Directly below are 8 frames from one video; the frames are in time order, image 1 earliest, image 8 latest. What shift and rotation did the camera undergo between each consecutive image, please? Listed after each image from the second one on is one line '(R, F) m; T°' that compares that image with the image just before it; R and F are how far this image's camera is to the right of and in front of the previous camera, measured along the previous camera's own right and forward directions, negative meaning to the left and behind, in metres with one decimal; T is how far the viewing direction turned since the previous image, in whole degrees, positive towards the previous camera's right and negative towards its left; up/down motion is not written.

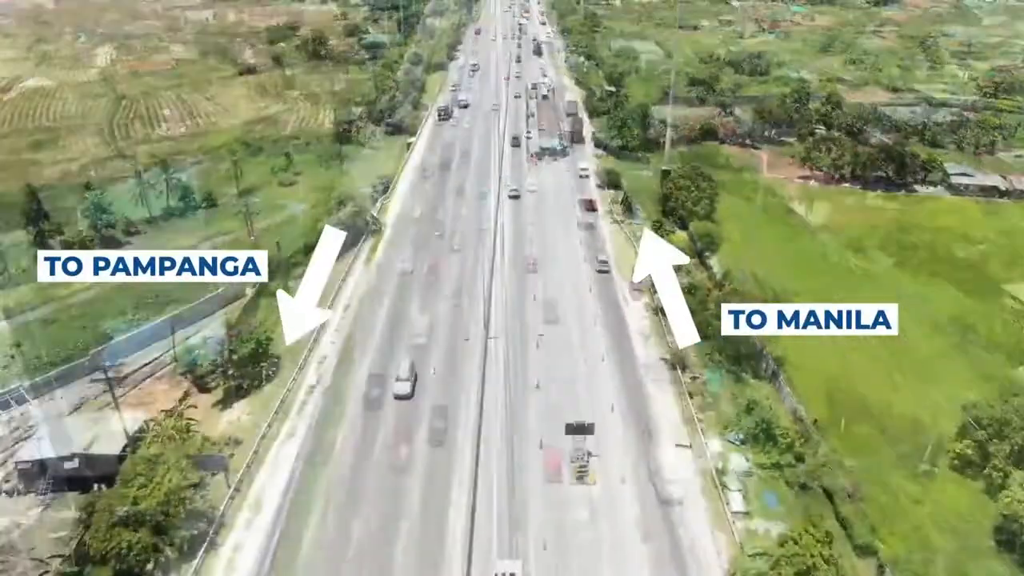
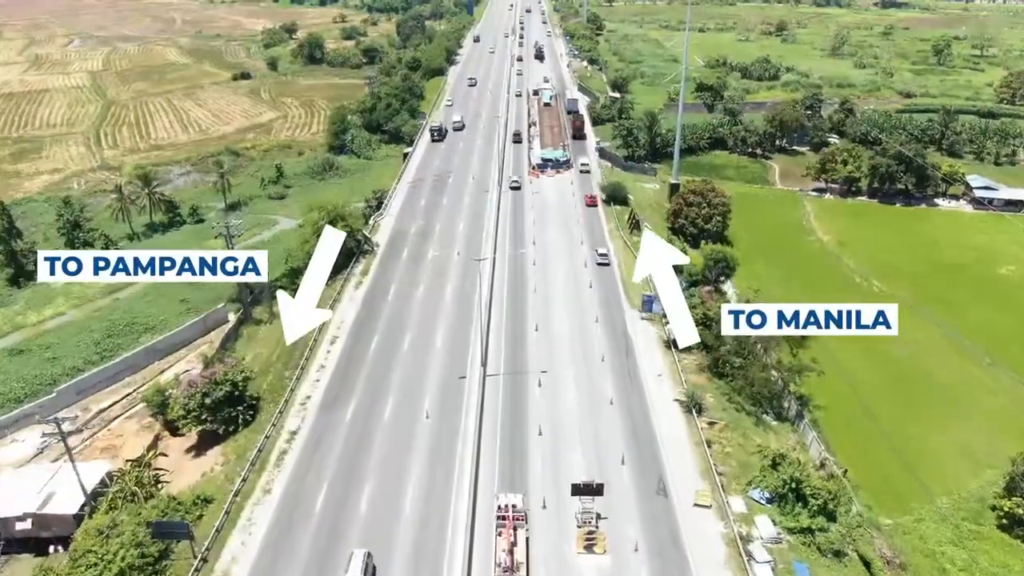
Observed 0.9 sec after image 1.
(0.0, +5.1) m; 0°
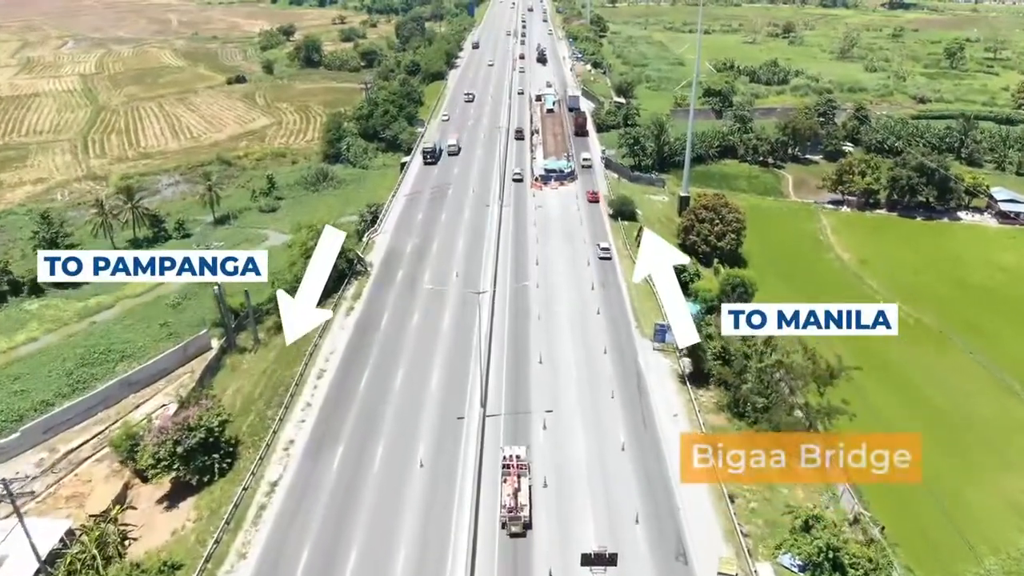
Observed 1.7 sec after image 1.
(-0.1, +4.8) m; 0°
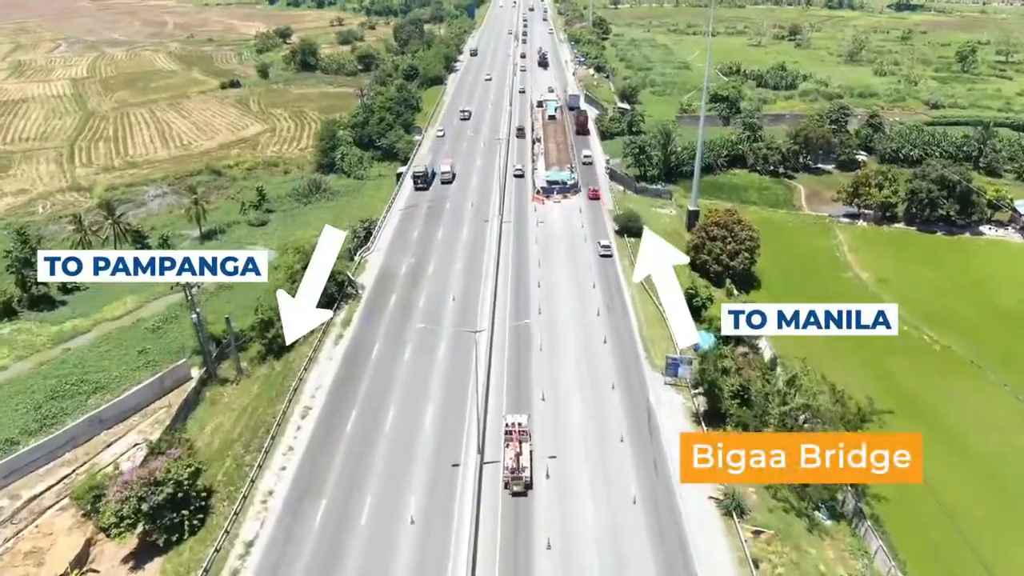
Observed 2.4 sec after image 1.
(0.0, +4.6) m; 0°
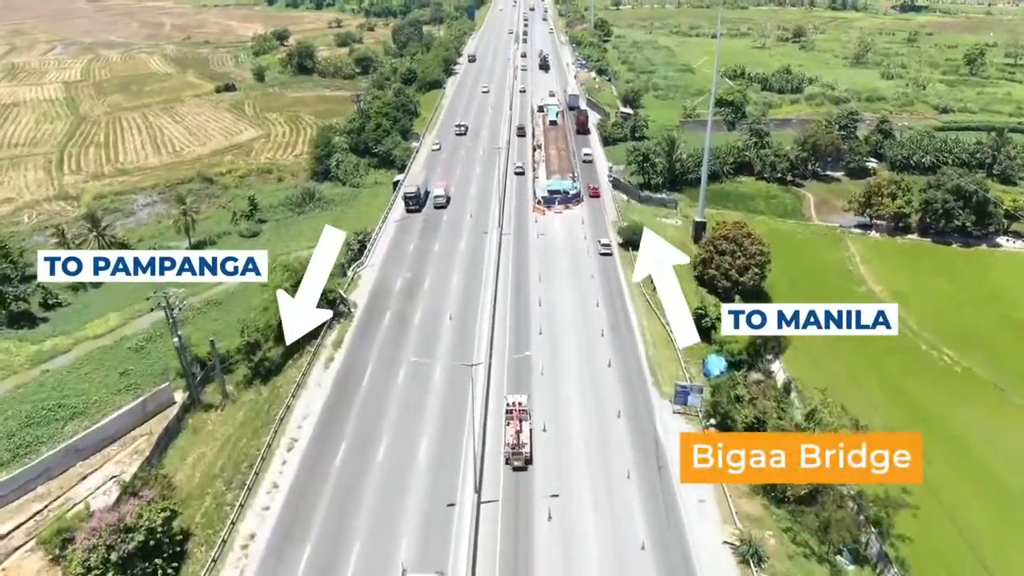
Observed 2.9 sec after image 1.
(+0.1, +3.3) m; 0°
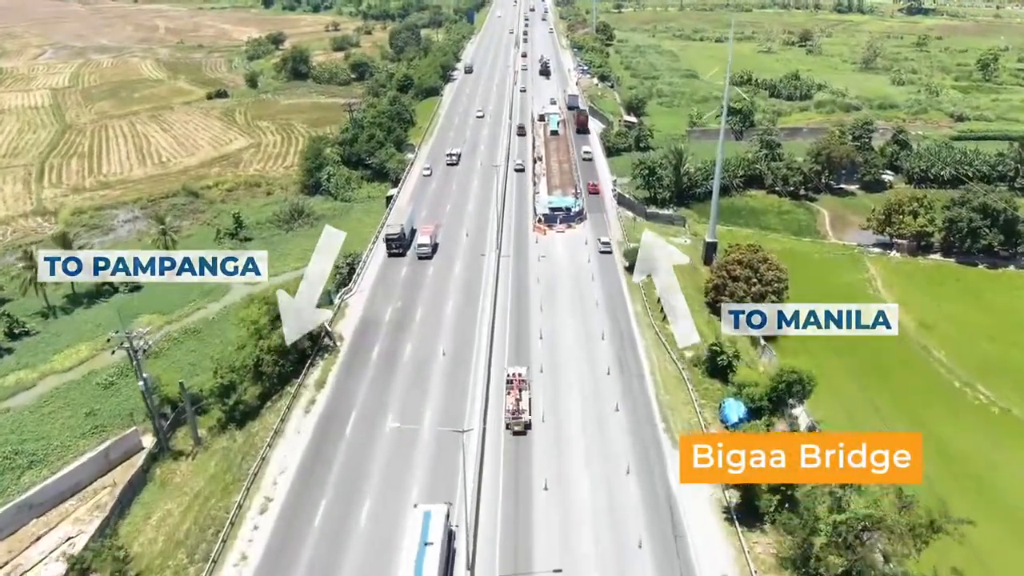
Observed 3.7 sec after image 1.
(+0.2, +5.2) m; 0°
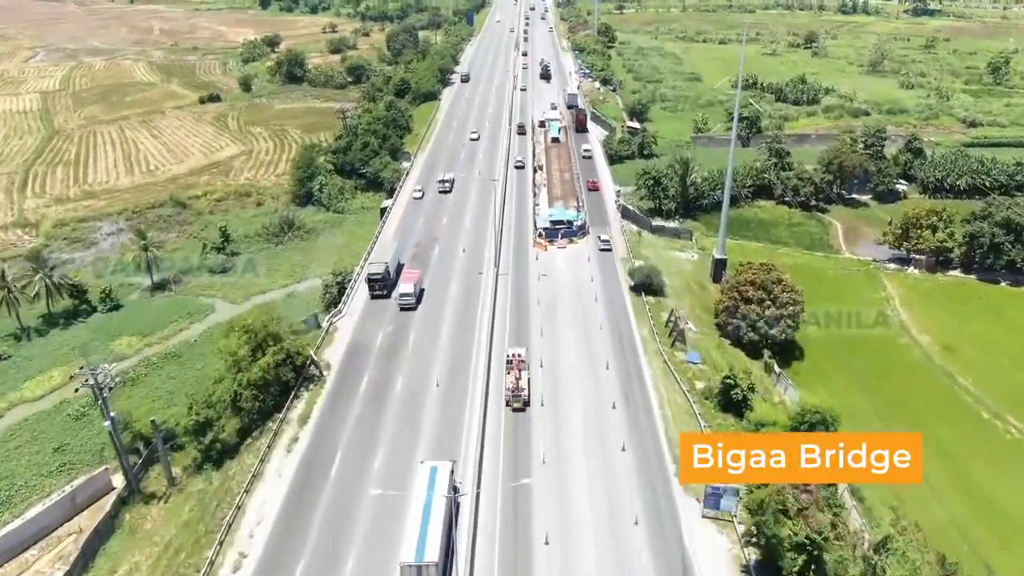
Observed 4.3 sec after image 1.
(+0.2, +4.1) m; 0°
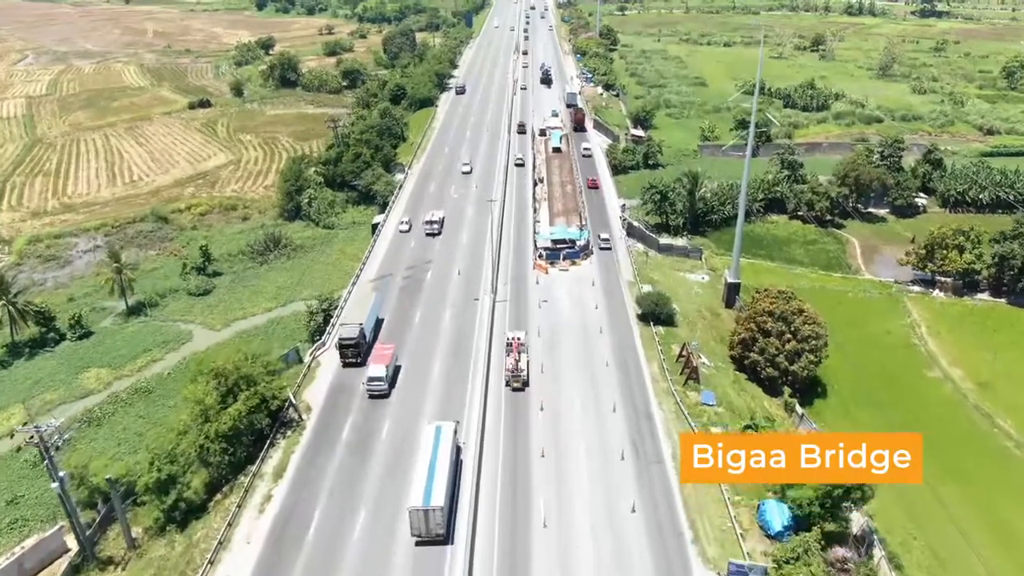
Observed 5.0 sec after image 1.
(+0.2, +5.3) m; 0°
